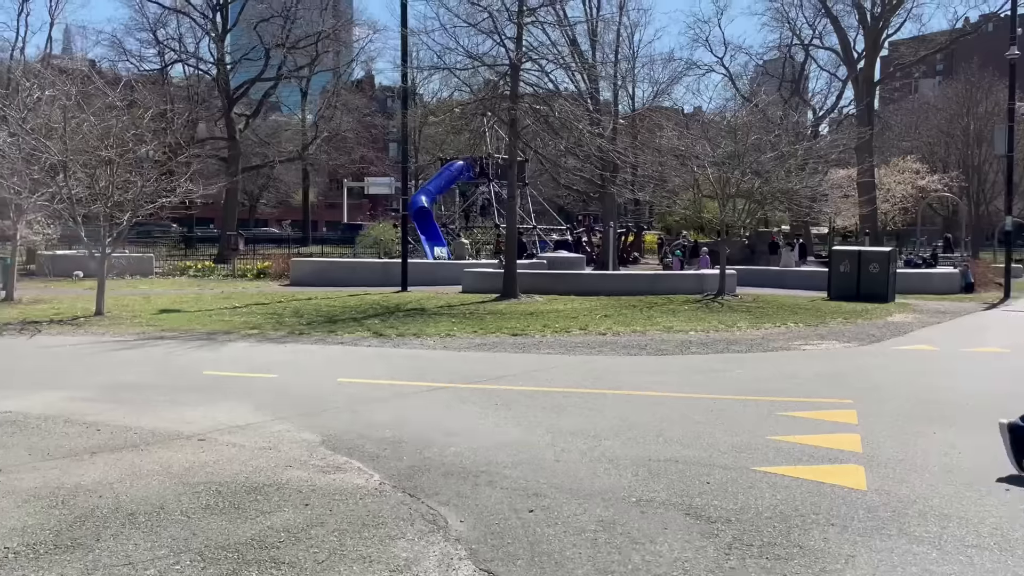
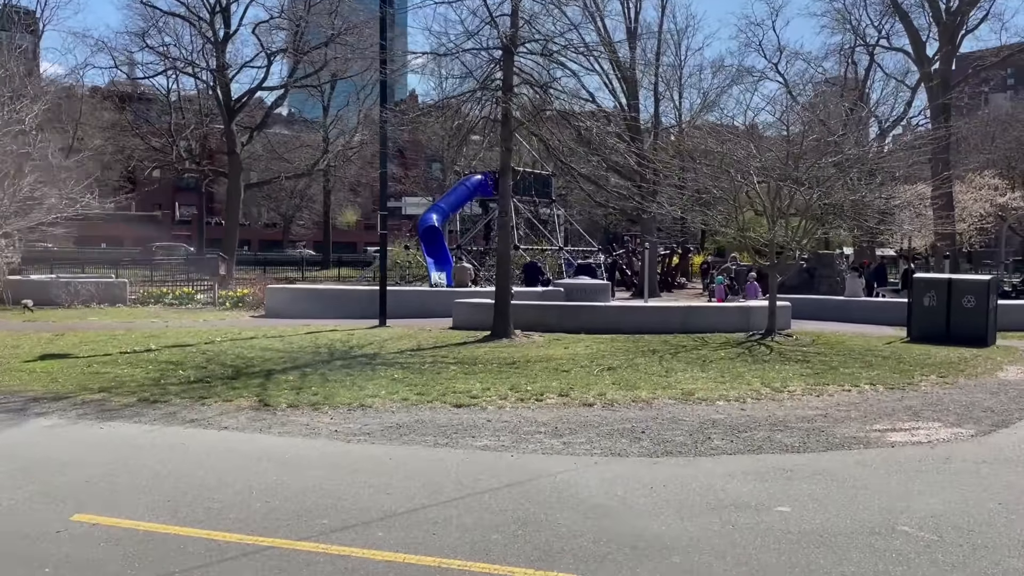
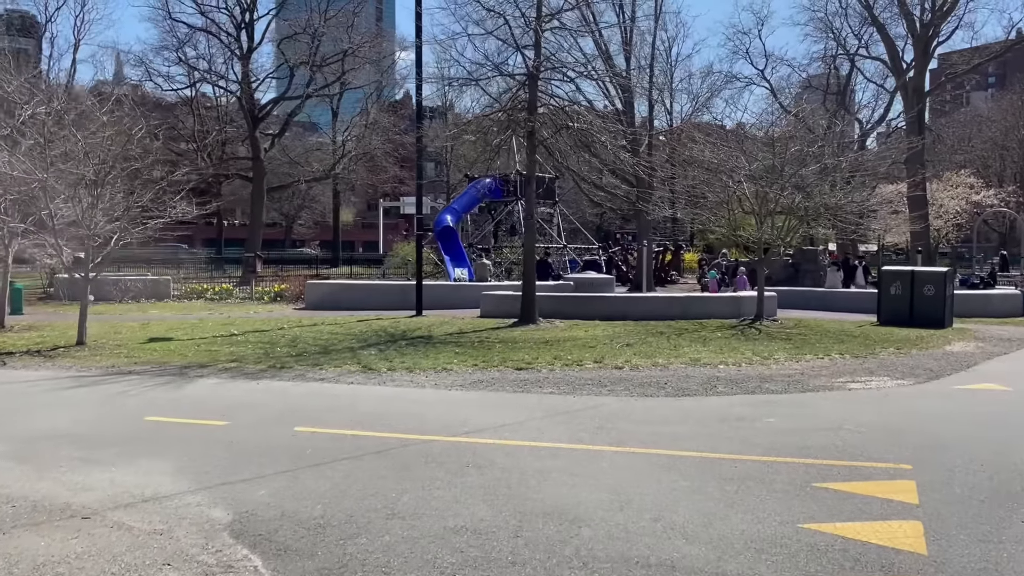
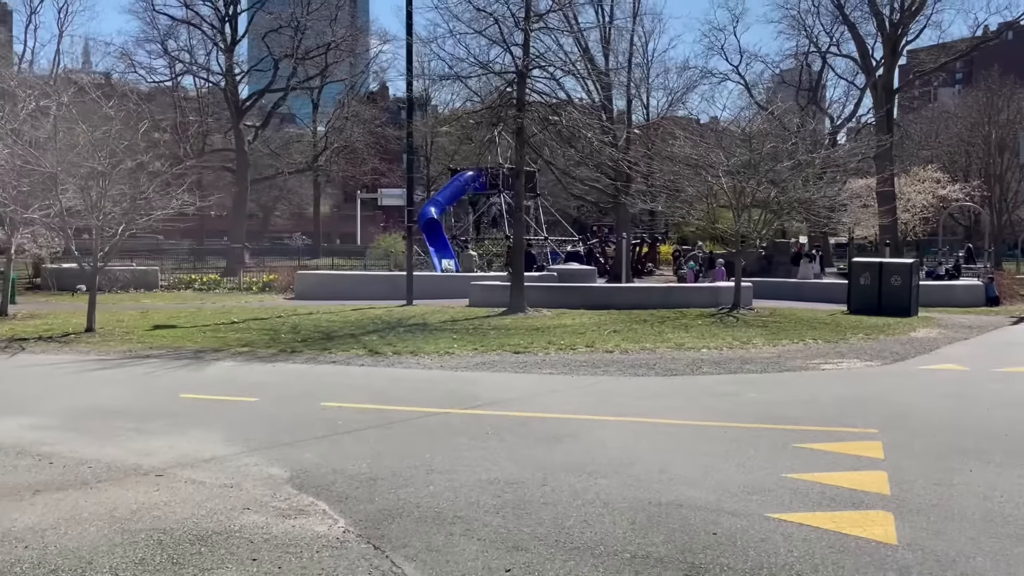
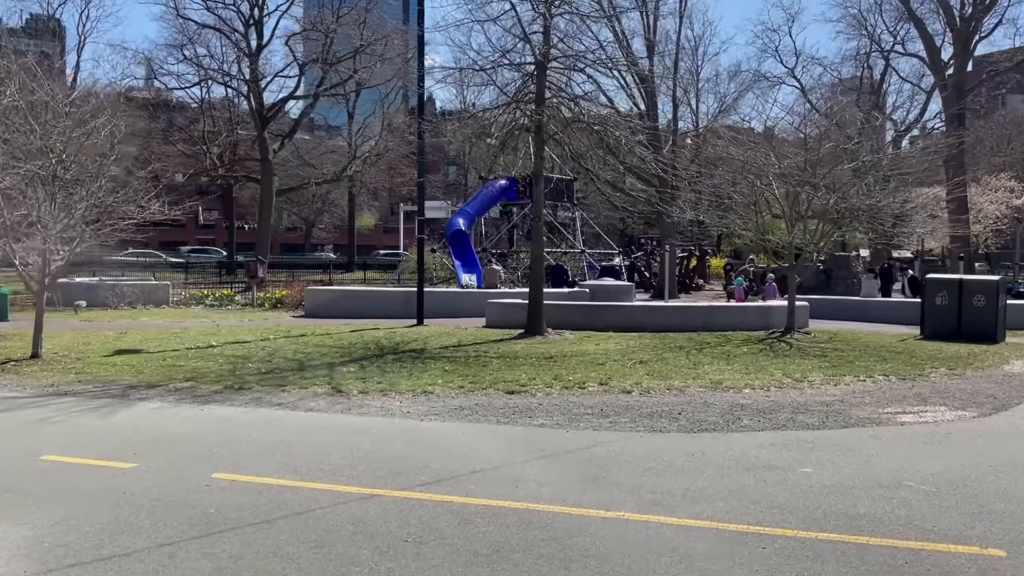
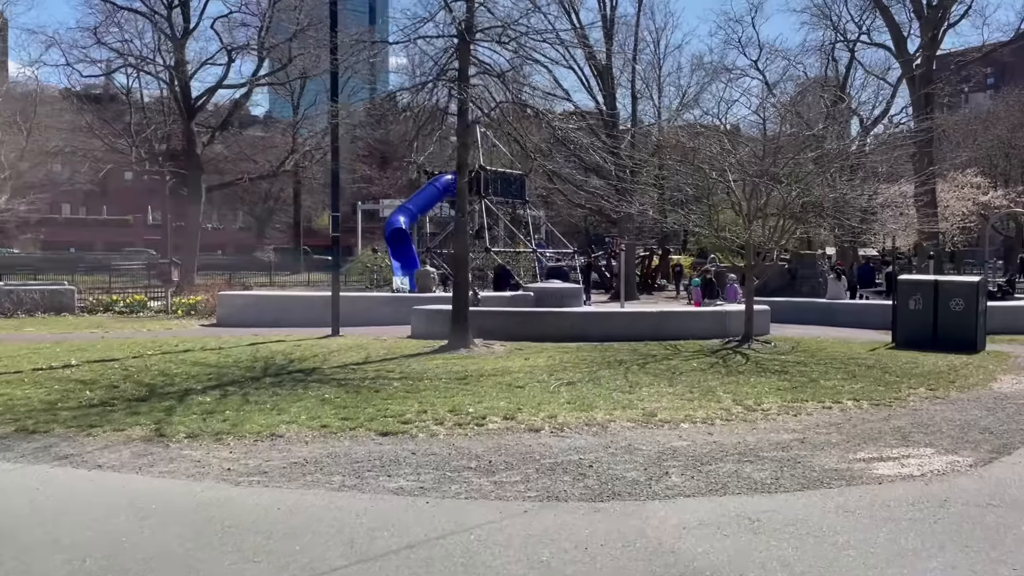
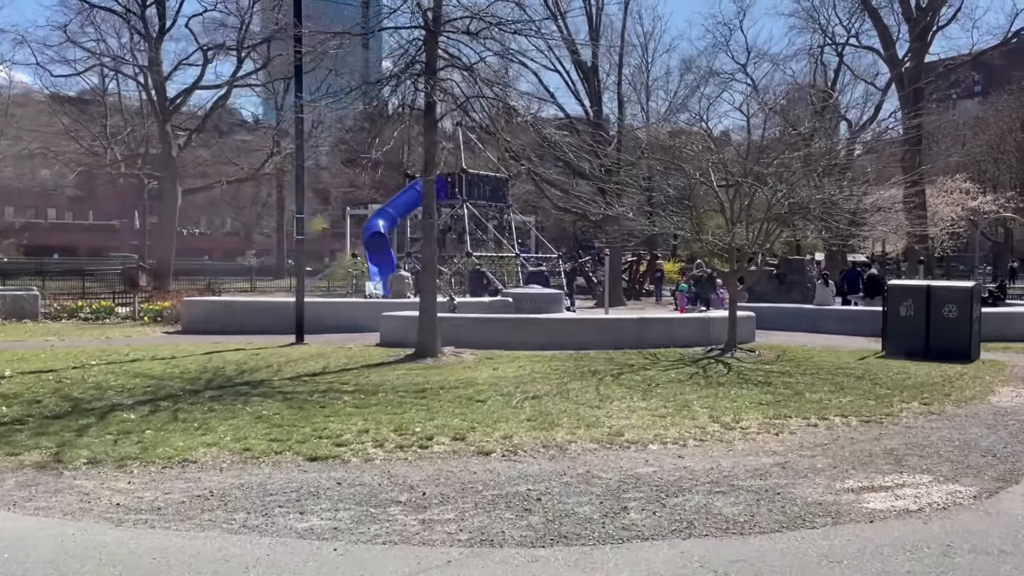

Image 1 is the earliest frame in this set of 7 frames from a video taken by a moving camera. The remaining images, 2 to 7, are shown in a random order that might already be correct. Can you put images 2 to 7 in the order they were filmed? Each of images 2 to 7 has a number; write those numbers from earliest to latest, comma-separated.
4, 3, 5, 2, 6, 7
